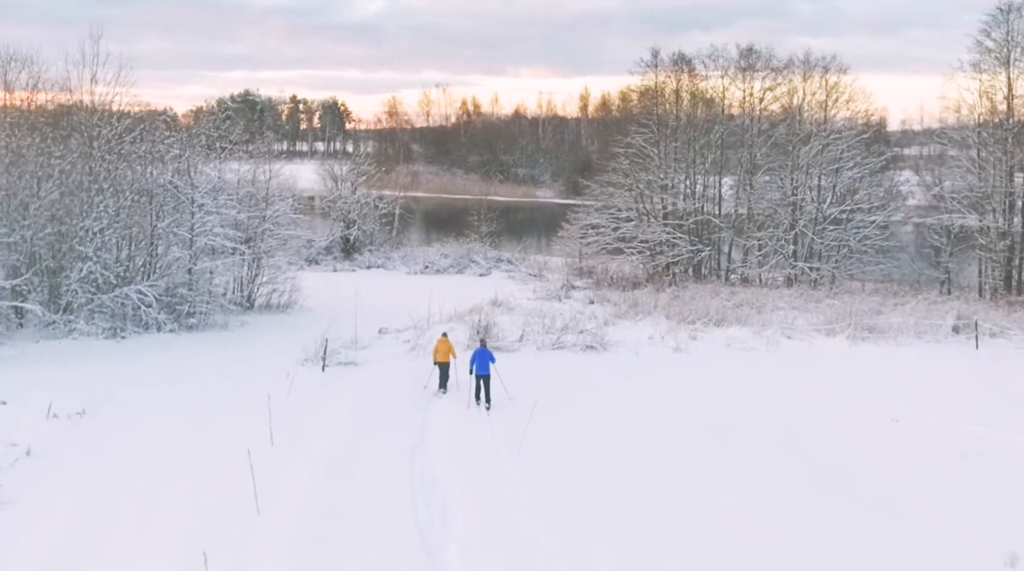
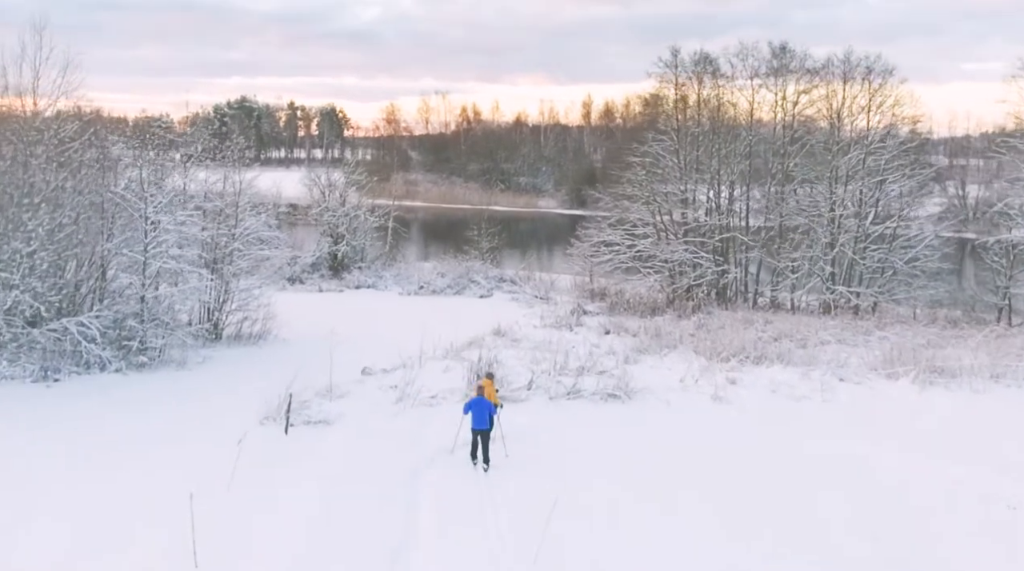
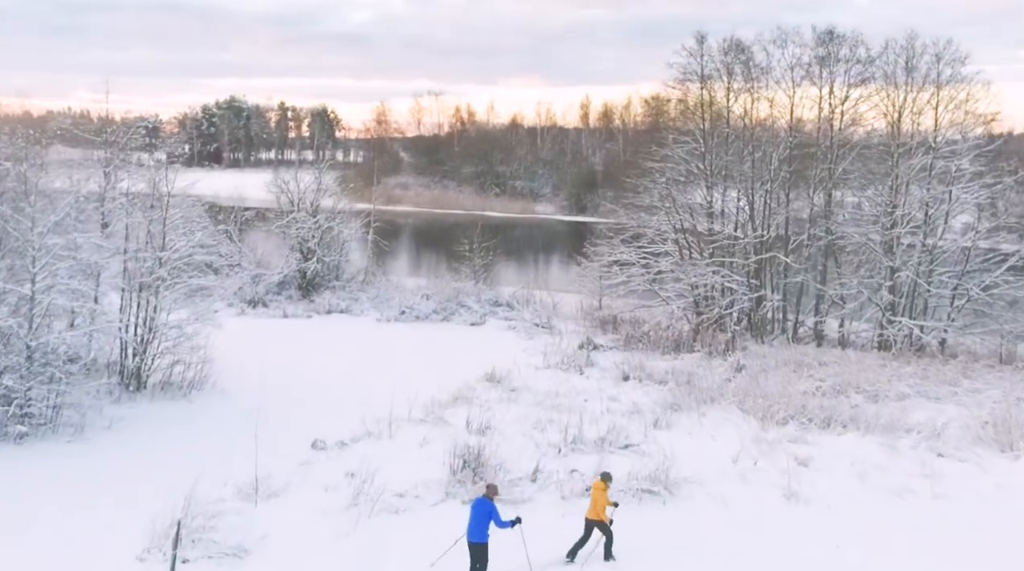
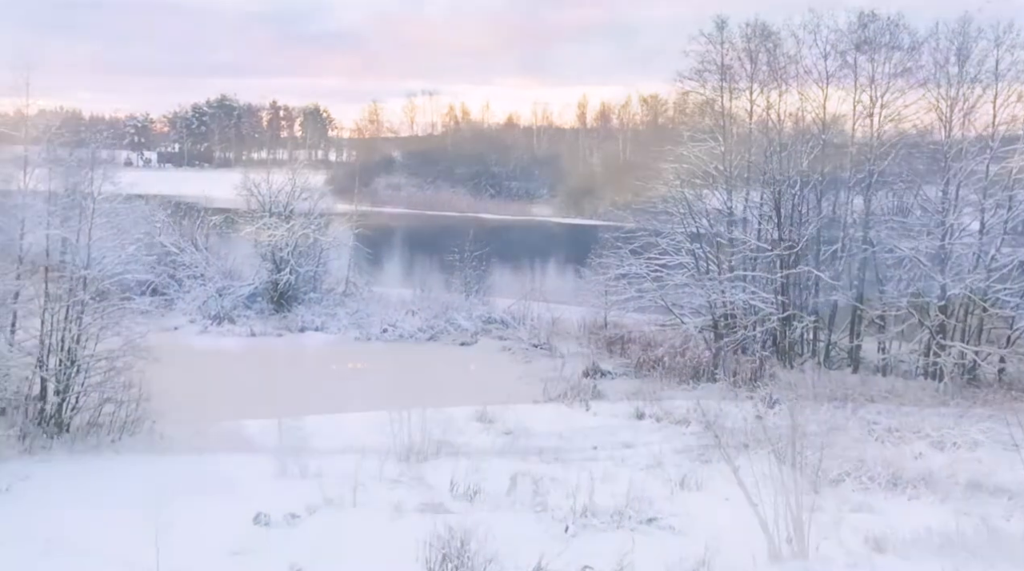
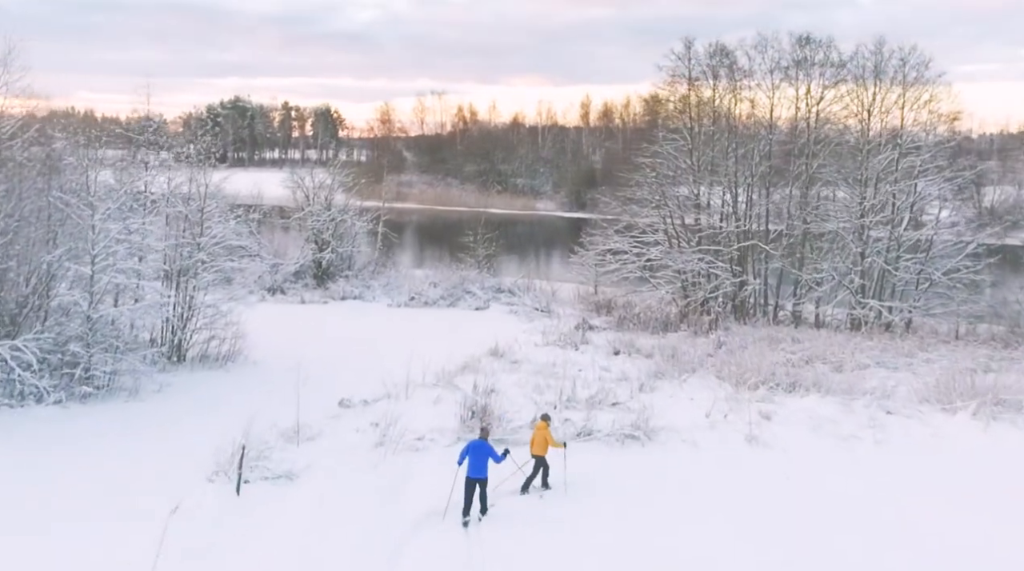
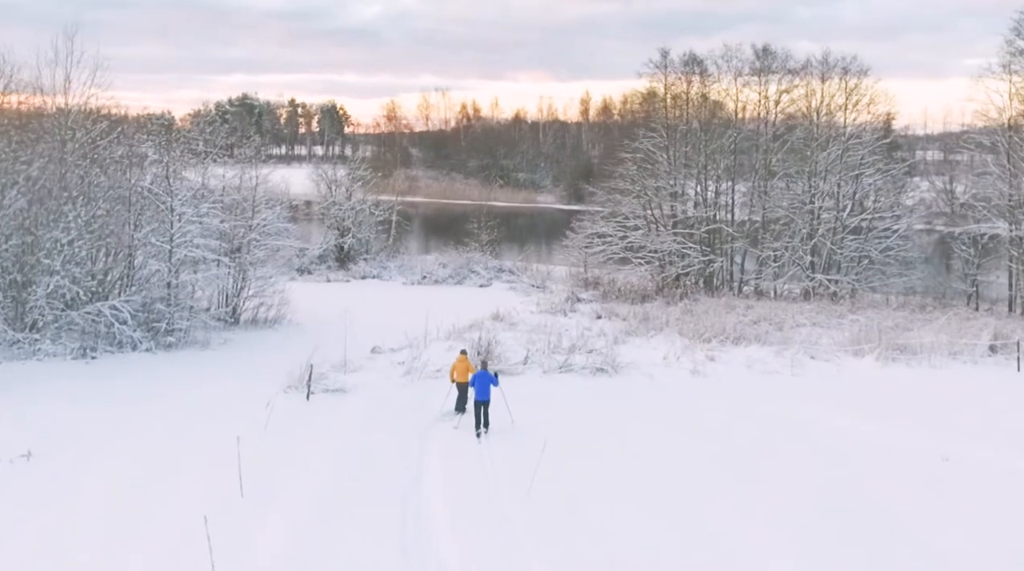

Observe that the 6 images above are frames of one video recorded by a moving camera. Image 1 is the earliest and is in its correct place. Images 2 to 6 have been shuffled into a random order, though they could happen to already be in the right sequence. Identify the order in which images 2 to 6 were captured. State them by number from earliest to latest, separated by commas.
6, 2, 5, 3, 4
